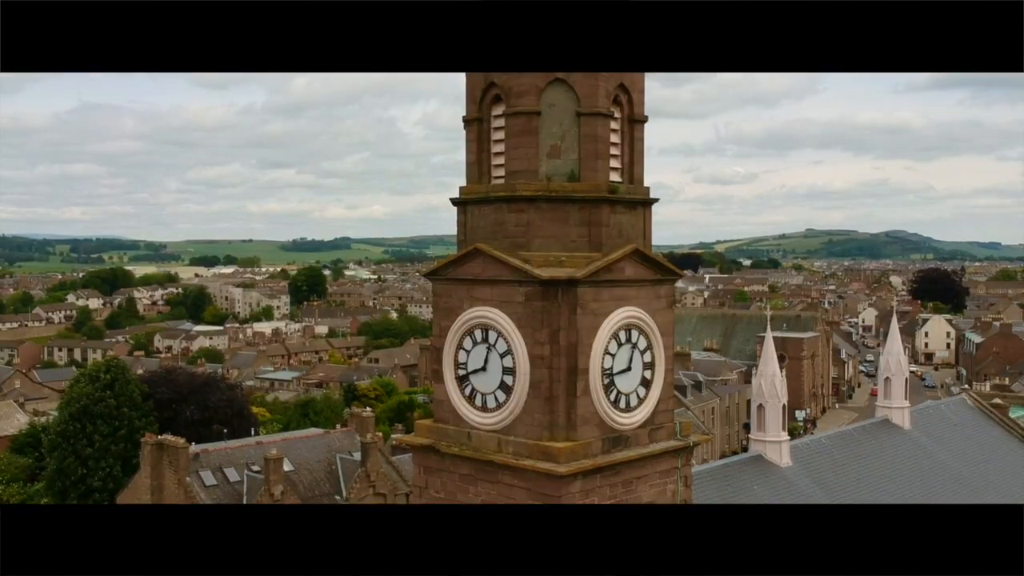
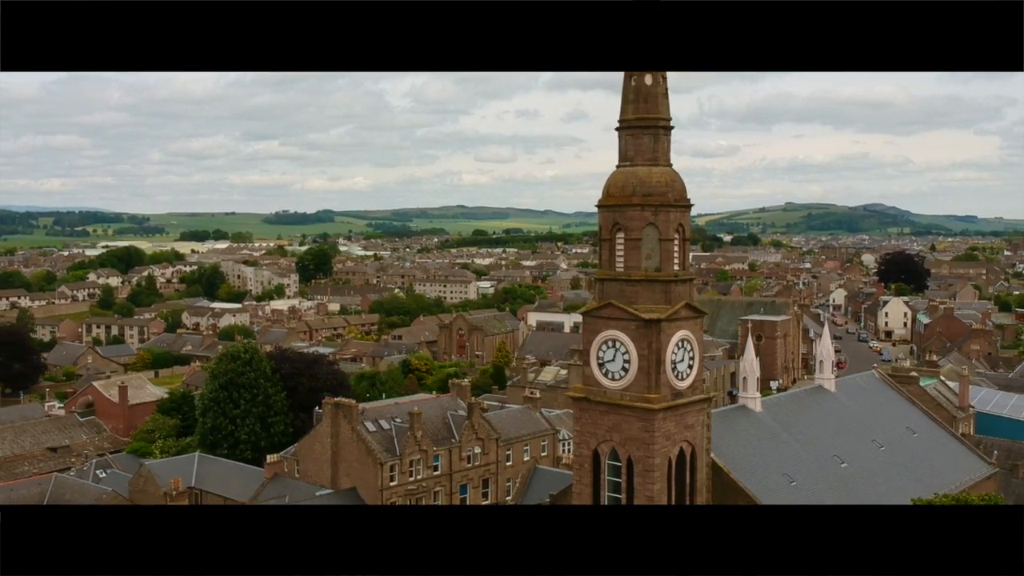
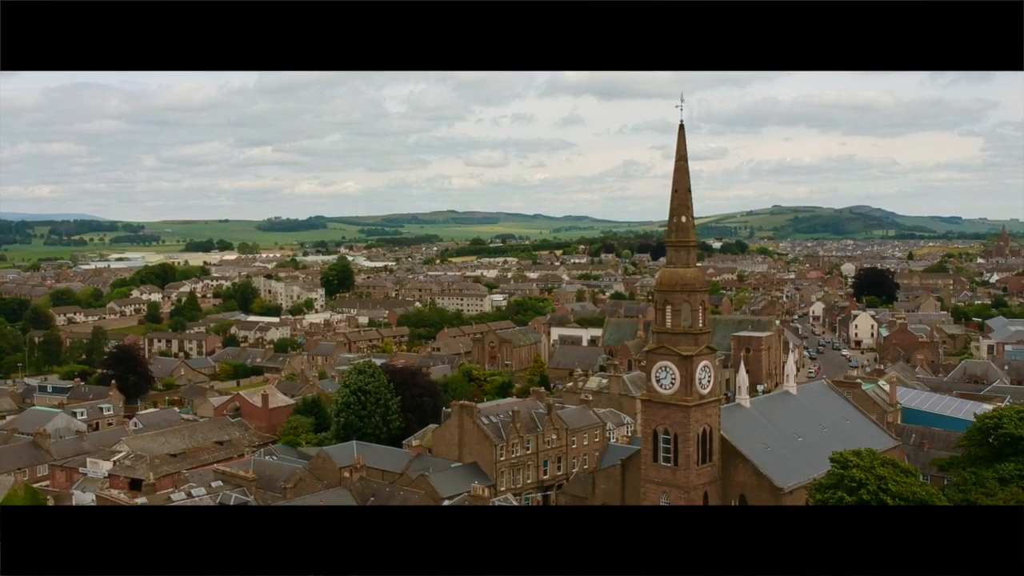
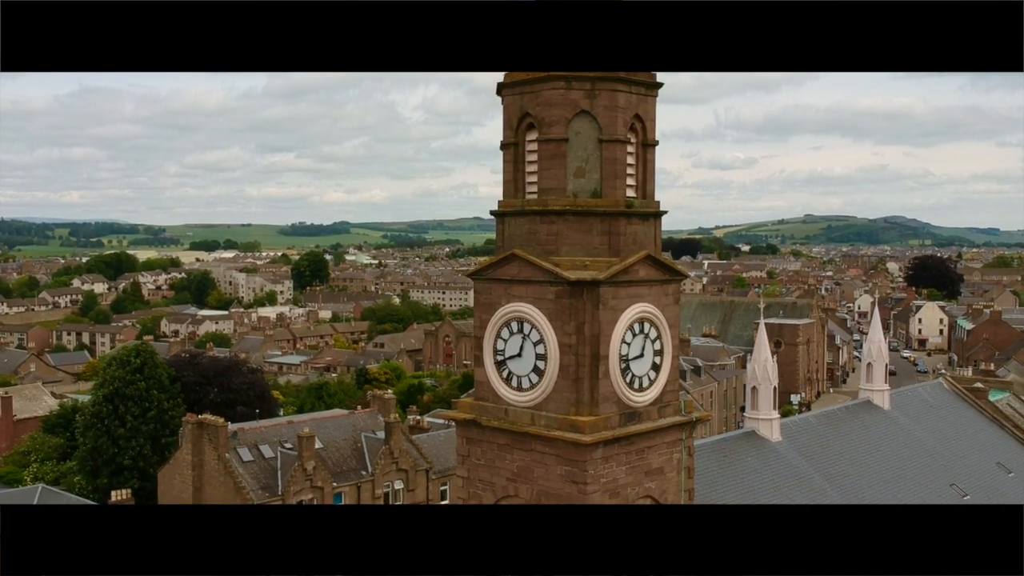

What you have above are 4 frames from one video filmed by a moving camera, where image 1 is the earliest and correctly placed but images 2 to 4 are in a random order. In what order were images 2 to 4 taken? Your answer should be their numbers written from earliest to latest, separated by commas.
4, 2, 3
